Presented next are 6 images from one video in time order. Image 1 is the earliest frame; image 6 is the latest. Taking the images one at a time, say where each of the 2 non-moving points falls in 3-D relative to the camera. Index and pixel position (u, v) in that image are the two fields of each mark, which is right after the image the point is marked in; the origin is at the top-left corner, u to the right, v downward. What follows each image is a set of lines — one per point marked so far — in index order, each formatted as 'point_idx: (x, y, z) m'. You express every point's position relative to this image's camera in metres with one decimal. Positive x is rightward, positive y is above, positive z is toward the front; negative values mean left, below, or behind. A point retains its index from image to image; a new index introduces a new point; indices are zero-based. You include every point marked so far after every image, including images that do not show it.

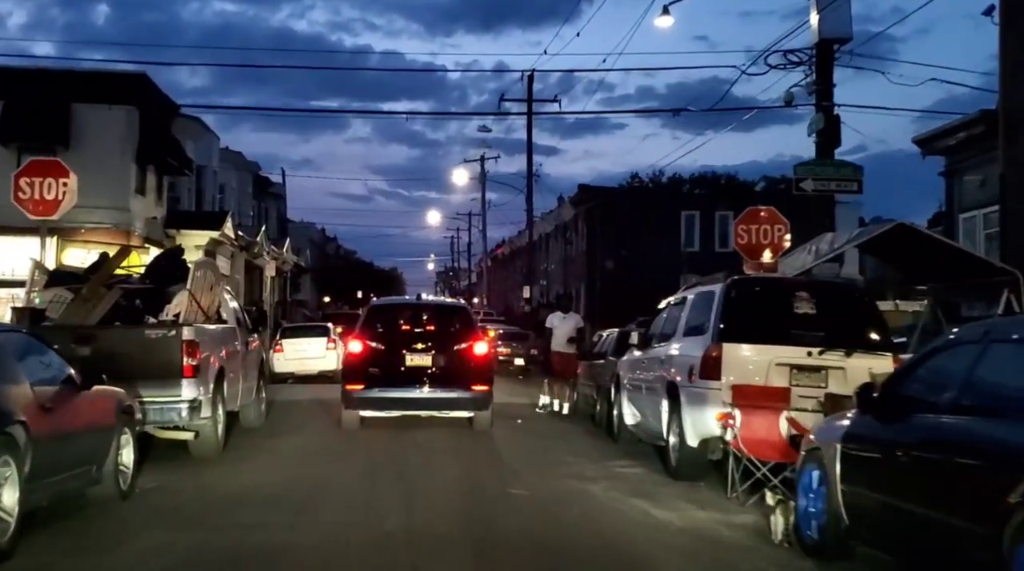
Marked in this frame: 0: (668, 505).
0: (+1.3, -1.8, +9.2) m
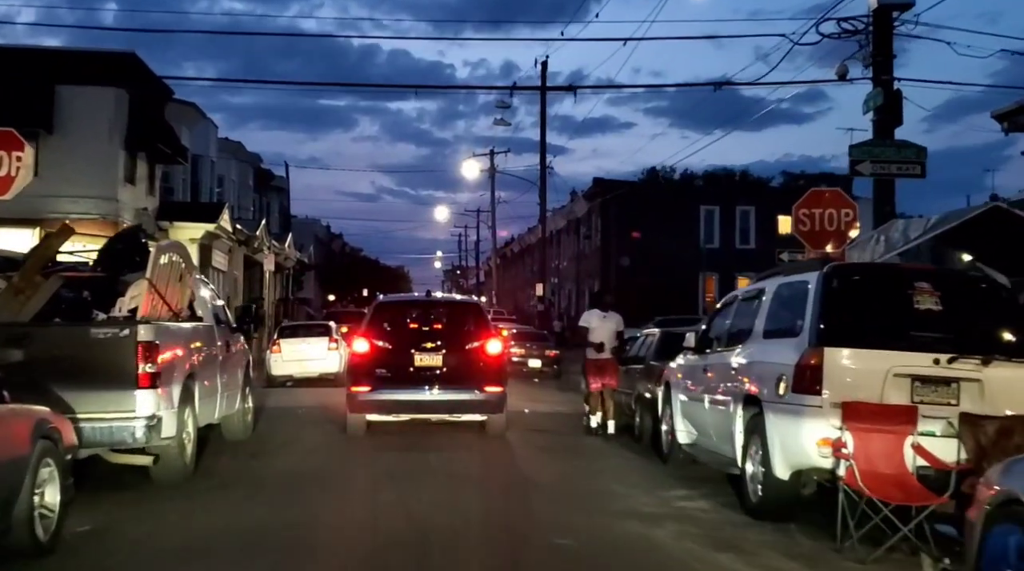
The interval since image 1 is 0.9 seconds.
0: (+1.6, -1.7, +6.9) m
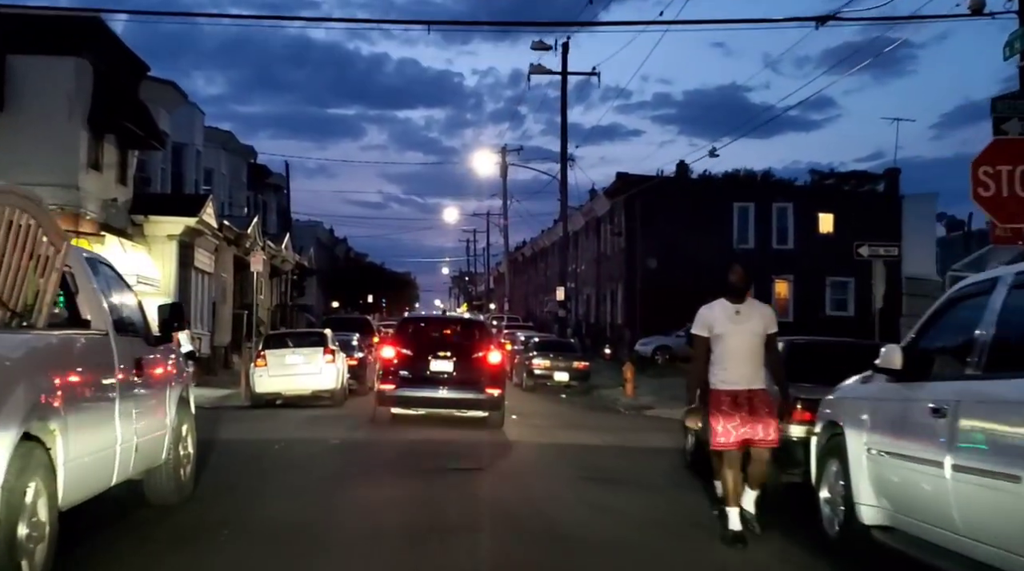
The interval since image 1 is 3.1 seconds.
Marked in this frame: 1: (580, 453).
0: (+2.0, -1.6, +2.6) m
1: (+0.9, -2.2, +14.5) m
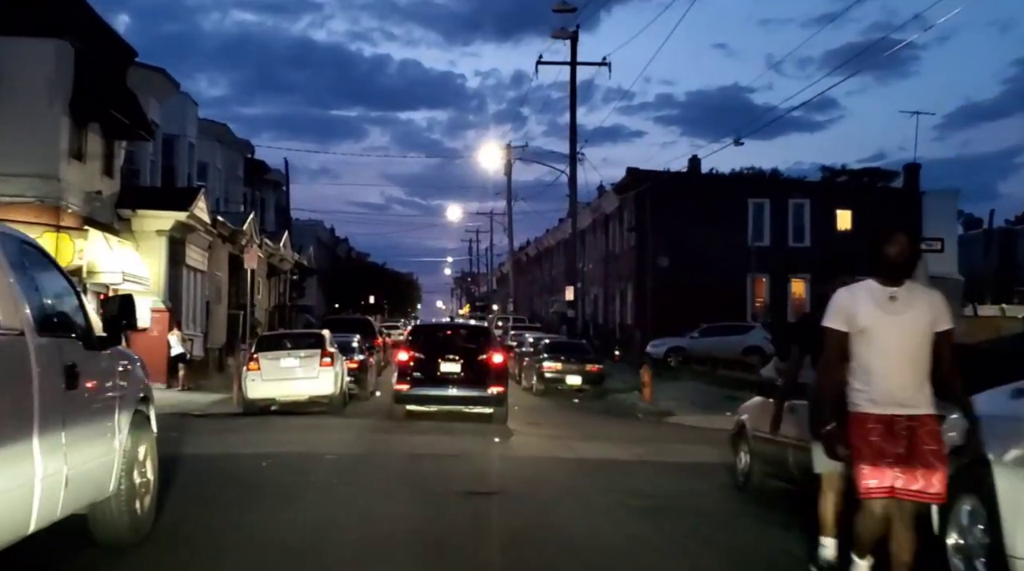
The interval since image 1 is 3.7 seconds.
0: (+2.2, -1.5, +0.9) m
1: (+1.1, -2.1, +12.8) m
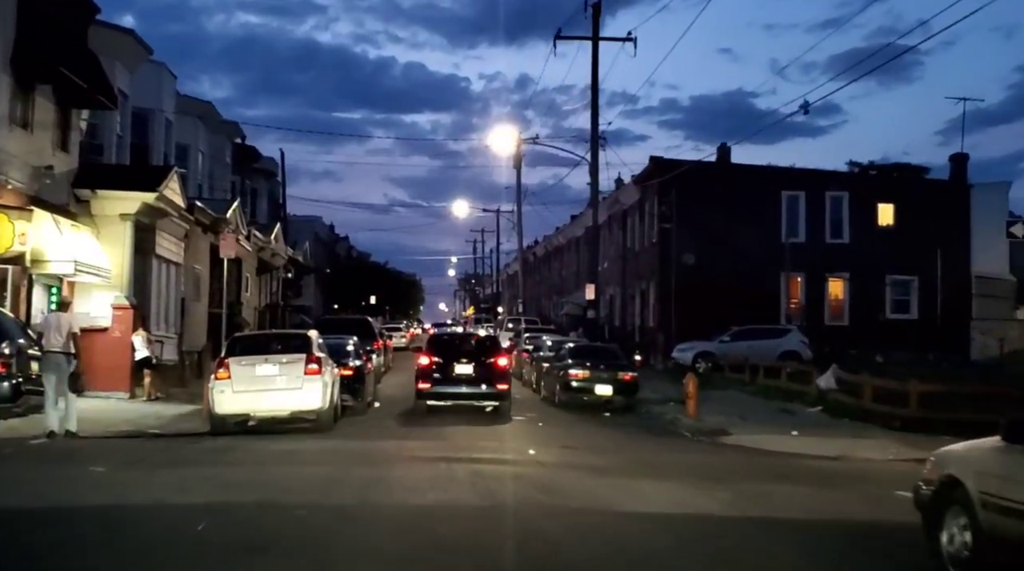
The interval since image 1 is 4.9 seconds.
0: (+2.5, -1.3, -3.1) m
1: (+1.5, -1.9, +8.9) m
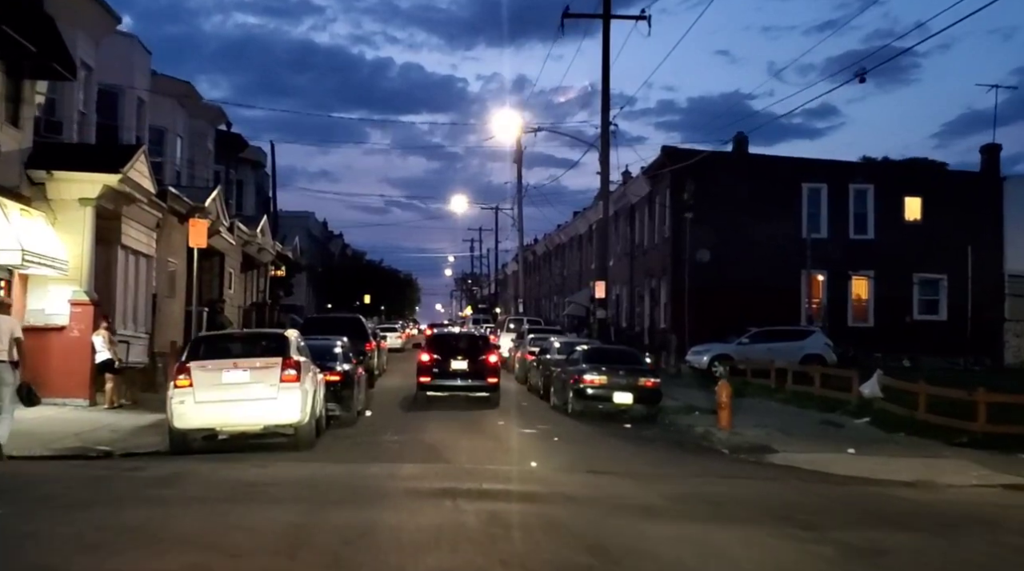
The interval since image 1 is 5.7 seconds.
0: (+2.8, -1.2, -5.8) m
1: (+1.7, -1.8, +6.2) m
